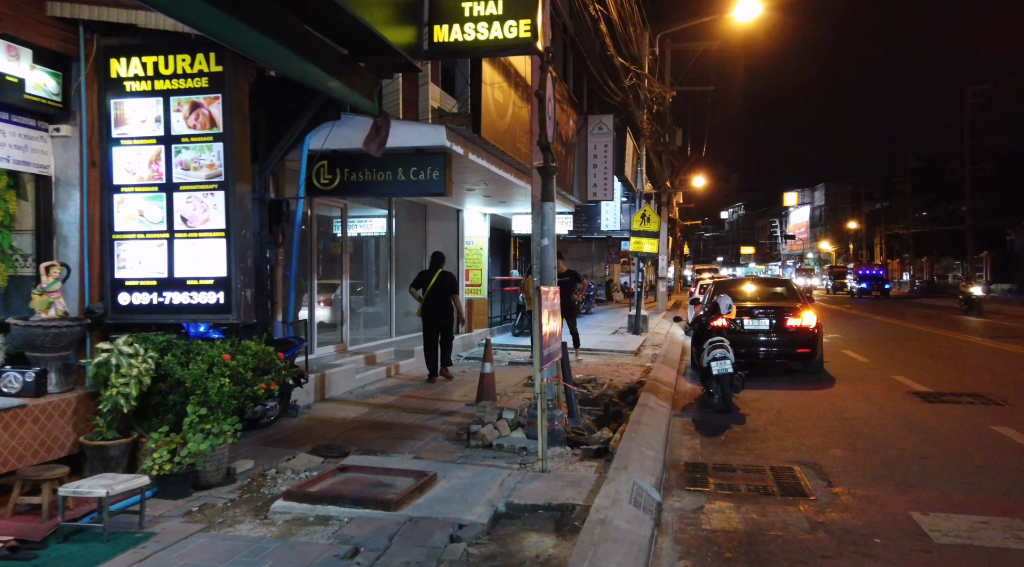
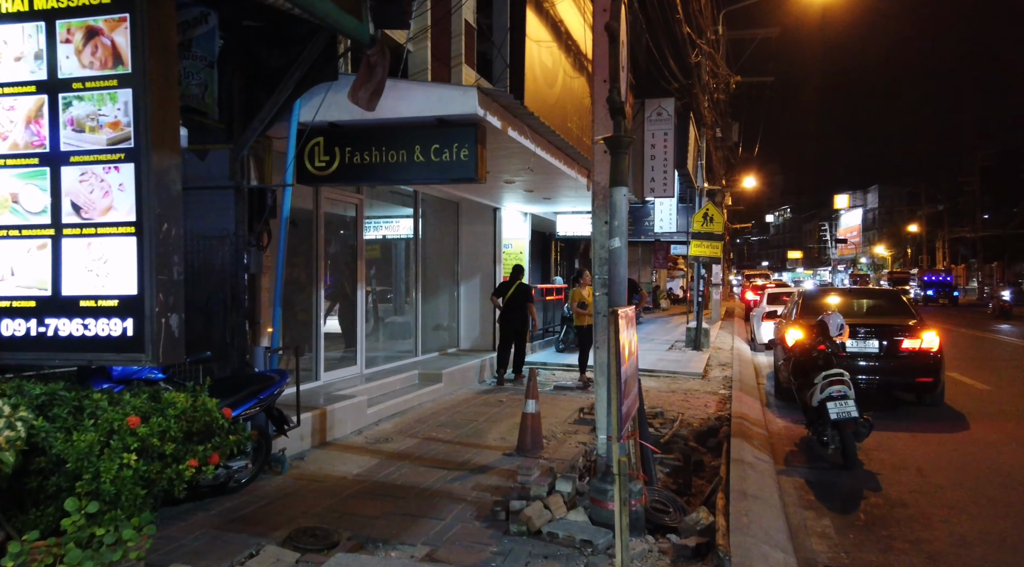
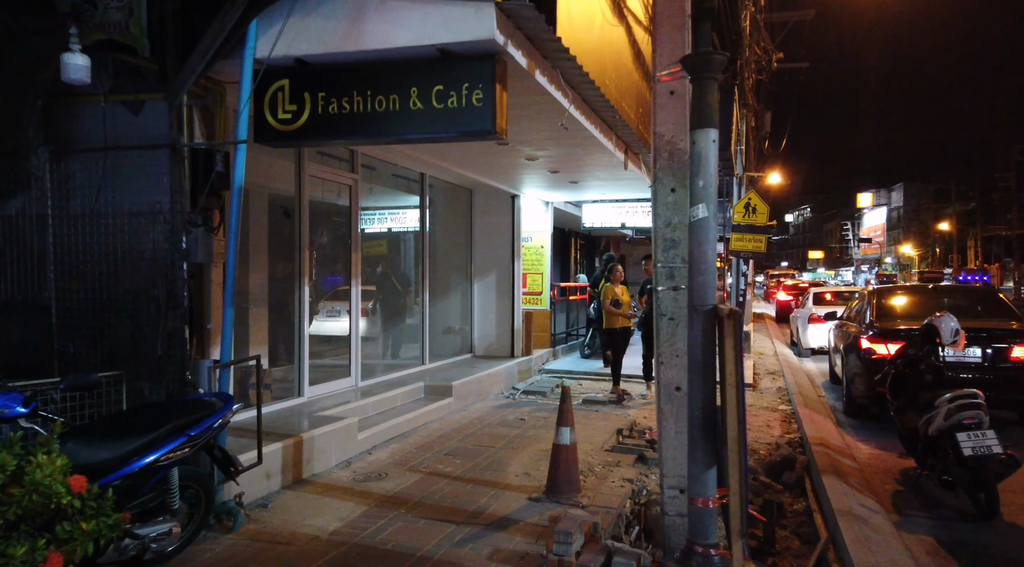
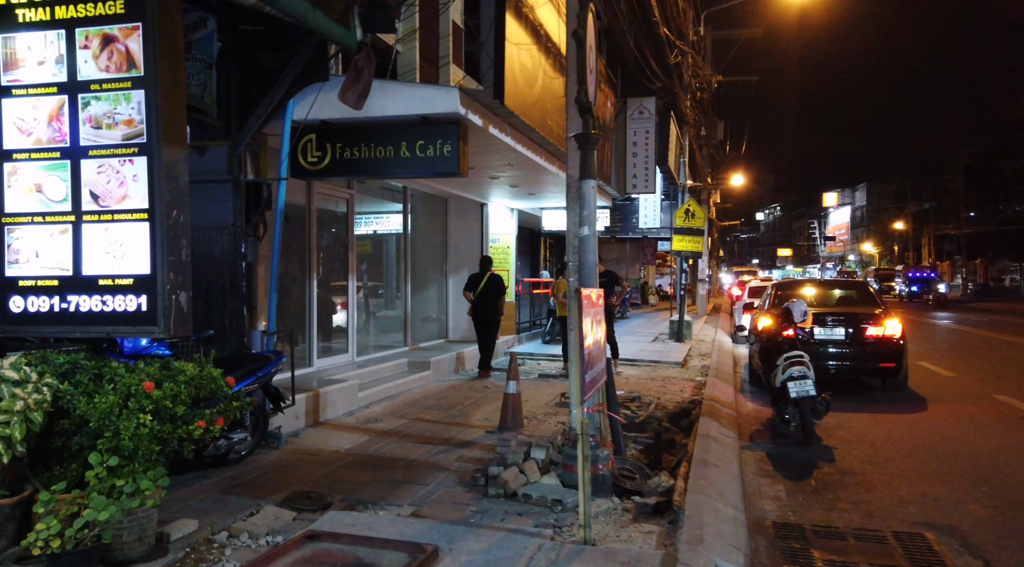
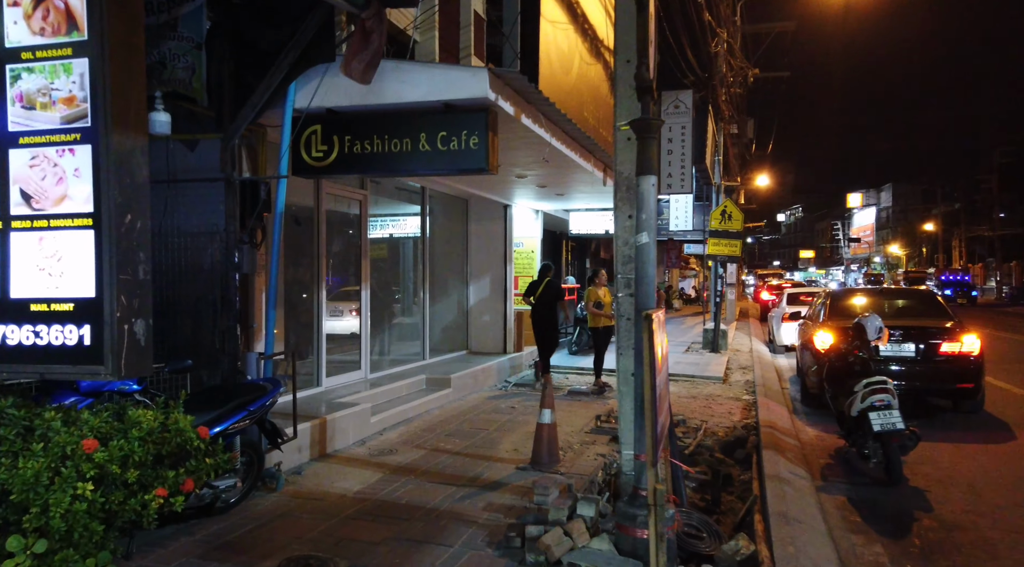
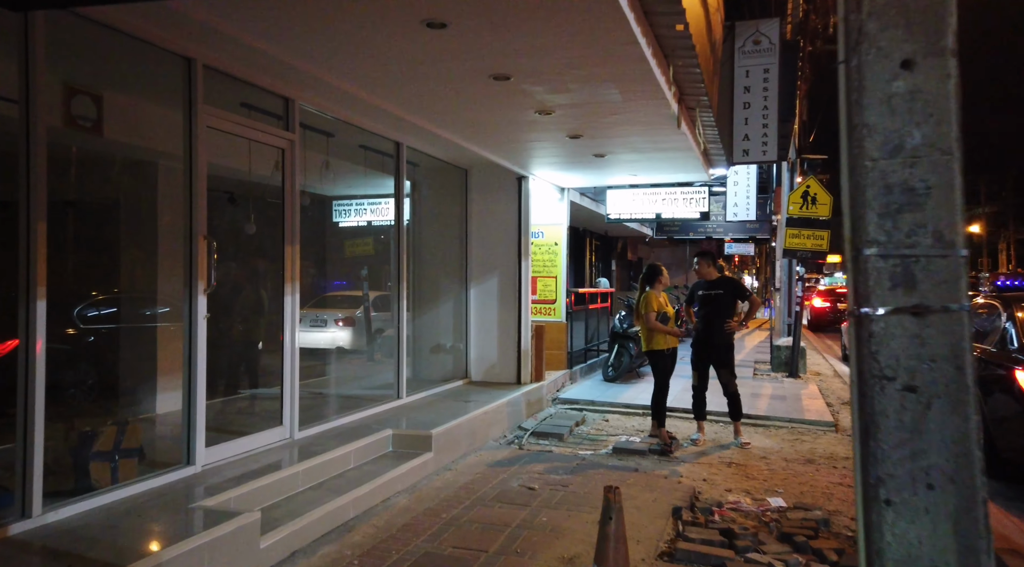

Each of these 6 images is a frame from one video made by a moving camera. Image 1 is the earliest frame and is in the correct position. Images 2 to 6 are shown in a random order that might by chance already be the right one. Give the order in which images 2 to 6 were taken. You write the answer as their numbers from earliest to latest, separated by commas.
4, 2, 5, 3, 6
